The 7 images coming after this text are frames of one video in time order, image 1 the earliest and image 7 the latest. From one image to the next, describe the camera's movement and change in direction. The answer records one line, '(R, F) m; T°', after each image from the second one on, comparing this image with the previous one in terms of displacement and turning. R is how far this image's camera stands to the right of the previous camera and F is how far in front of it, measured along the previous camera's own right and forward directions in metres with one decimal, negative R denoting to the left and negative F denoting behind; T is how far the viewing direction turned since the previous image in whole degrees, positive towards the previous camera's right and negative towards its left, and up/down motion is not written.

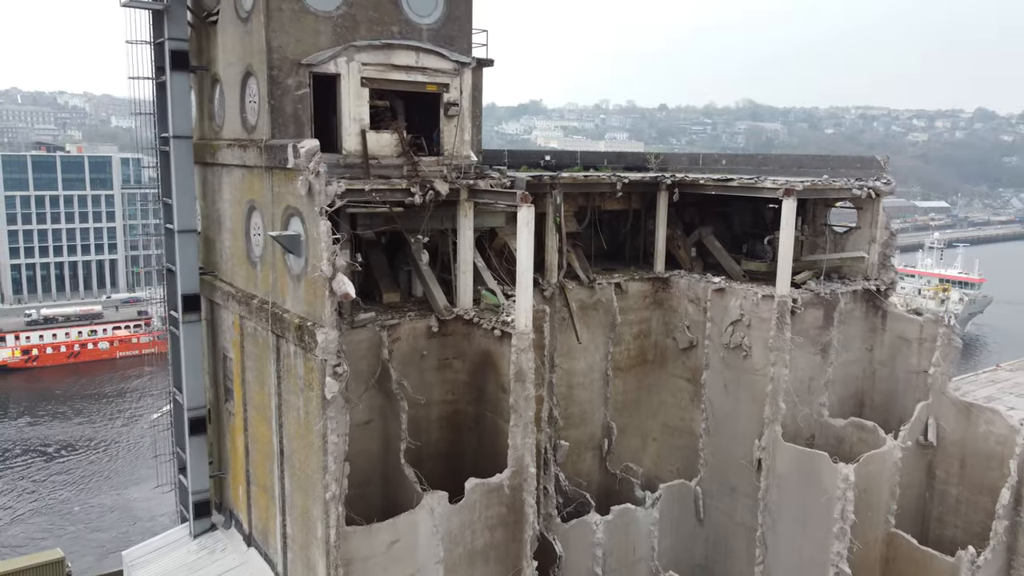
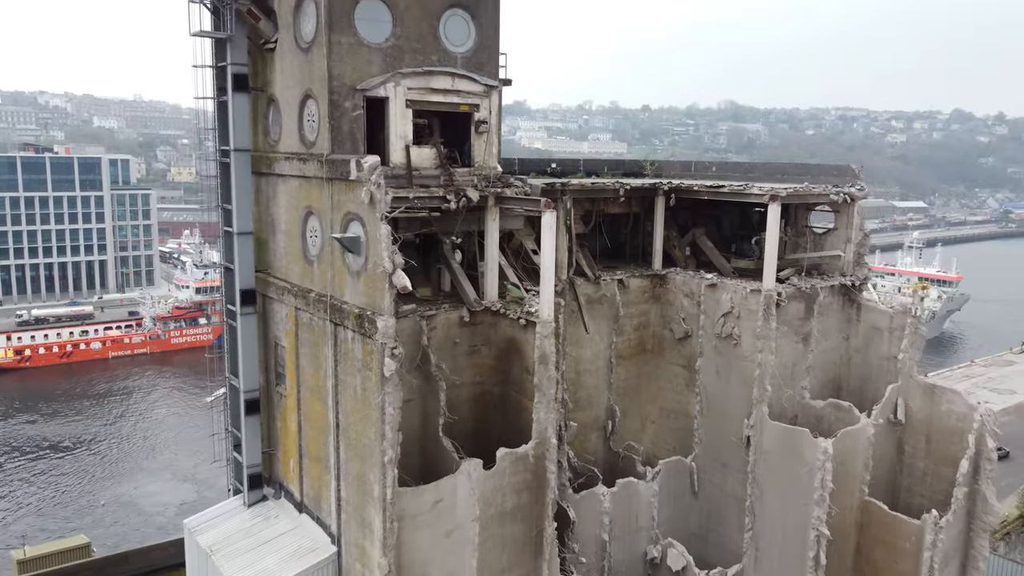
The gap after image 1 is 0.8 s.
(-0.5, -1.3) m; +1°
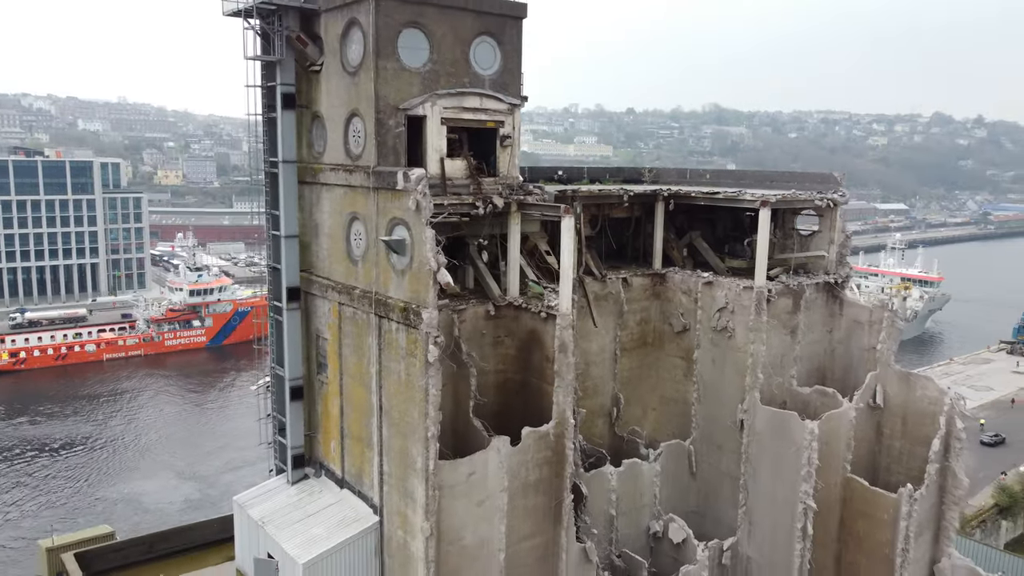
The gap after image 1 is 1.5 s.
(-0.5, -1.2) m; +1°
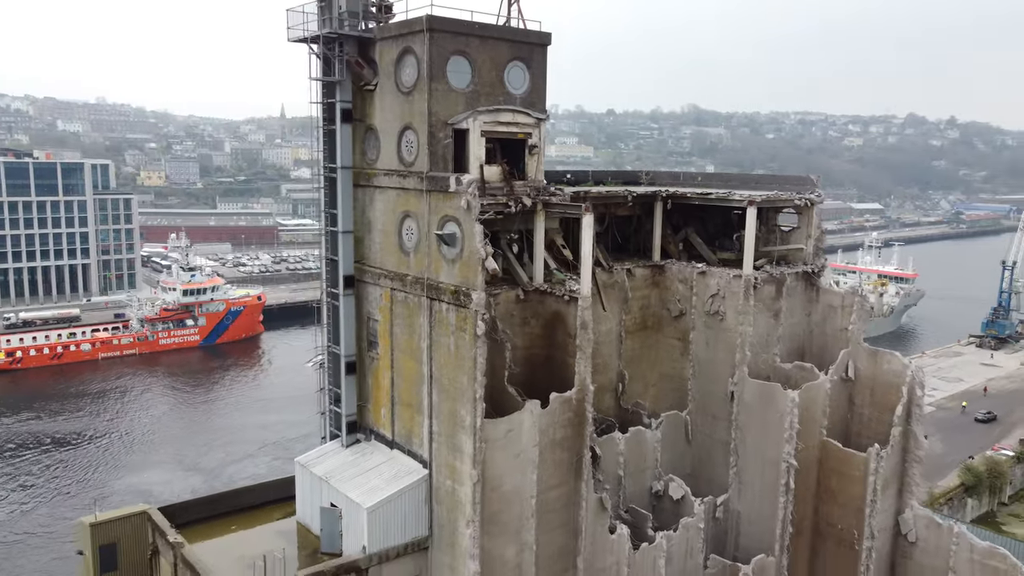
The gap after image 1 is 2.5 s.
(-0.8, -1.9) m; +1°
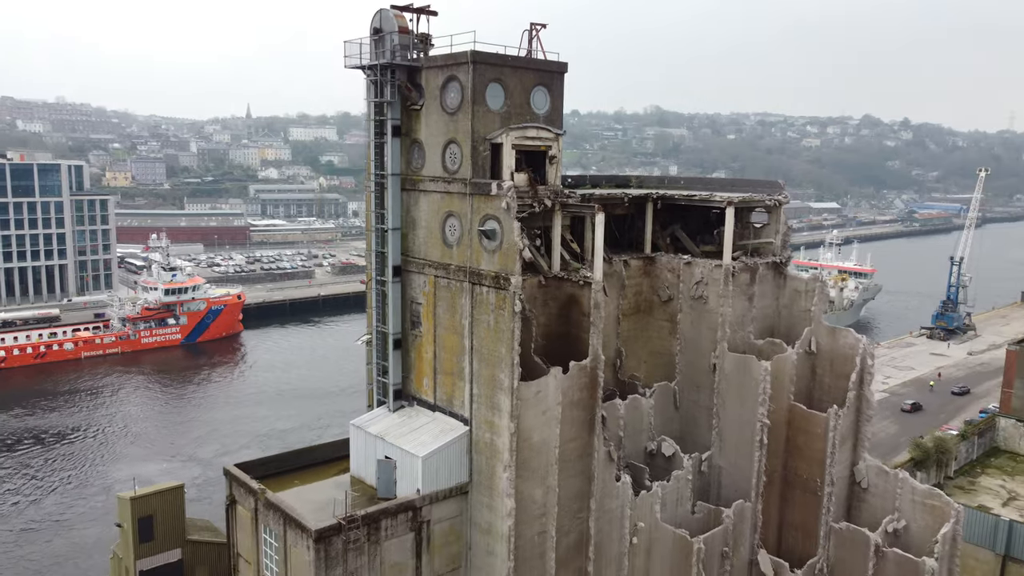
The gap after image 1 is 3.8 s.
(-1.2, -2.6) m; +3°
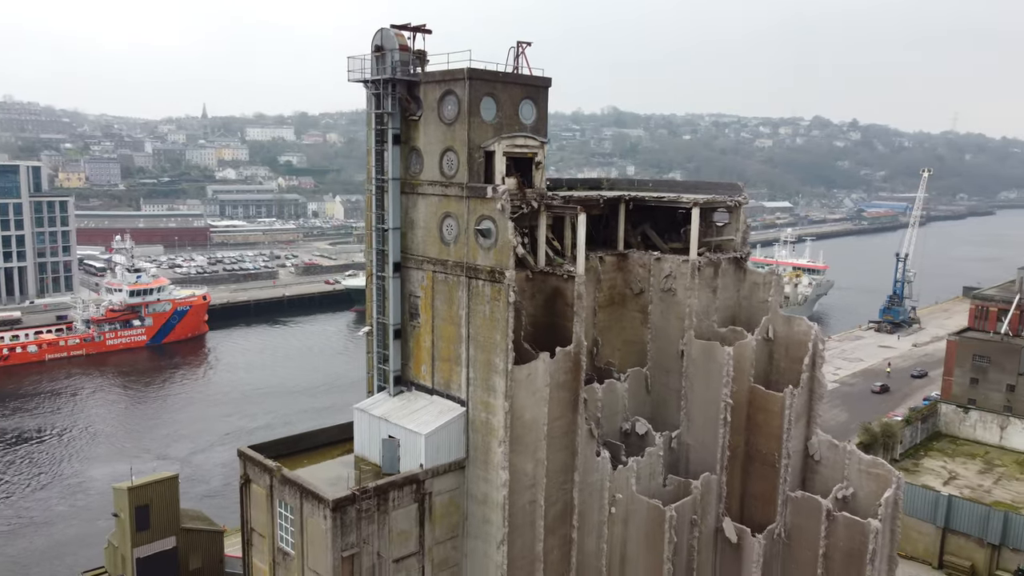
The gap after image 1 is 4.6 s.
(-0.7, -1.6) m; +3°
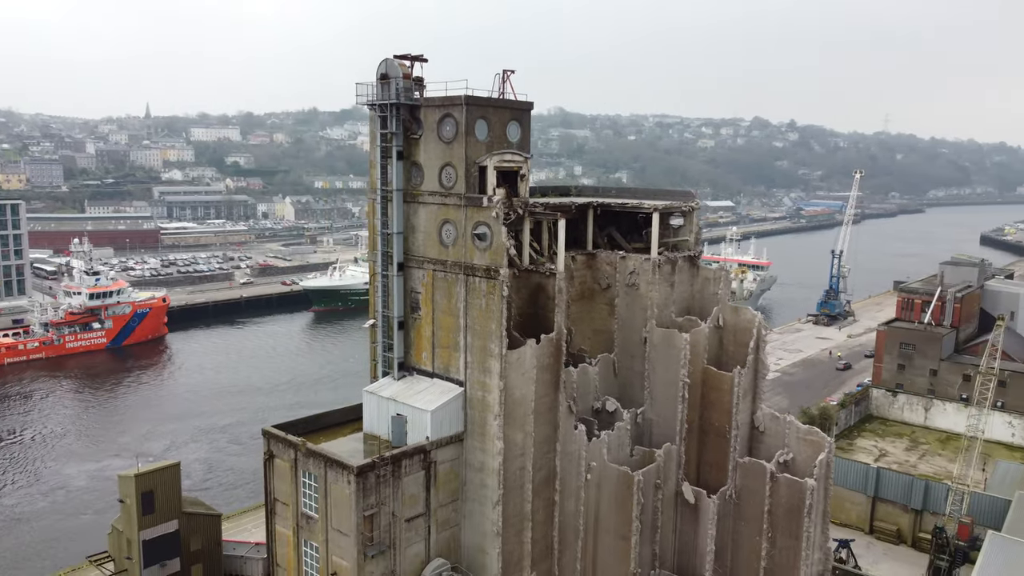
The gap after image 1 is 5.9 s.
(-1.0, -2.7) m; +4°
